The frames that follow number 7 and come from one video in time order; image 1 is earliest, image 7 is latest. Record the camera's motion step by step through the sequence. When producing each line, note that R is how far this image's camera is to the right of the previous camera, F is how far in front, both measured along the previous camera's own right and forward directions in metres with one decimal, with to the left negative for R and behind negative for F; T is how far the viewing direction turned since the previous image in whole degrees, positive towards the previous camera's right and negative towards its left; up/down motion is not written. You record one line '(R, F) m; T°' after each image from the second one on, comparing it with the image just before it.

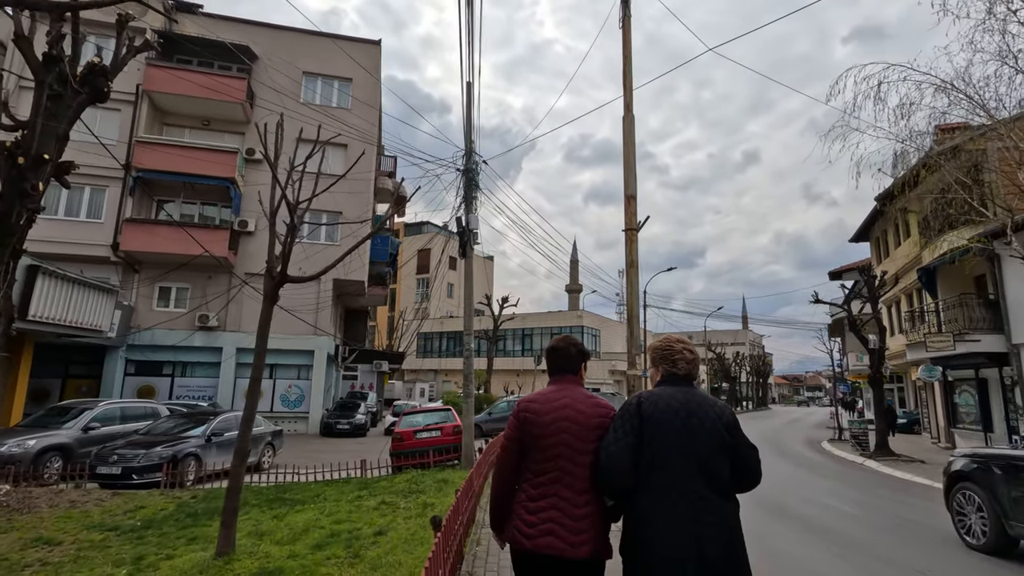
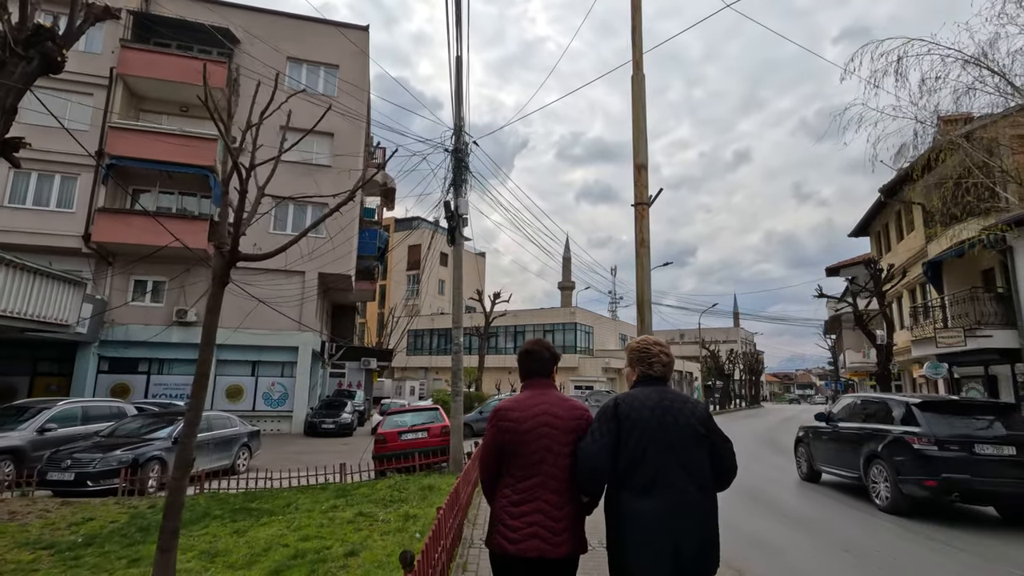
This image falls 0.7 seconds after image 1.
(0.0, +0.8) m; +1°
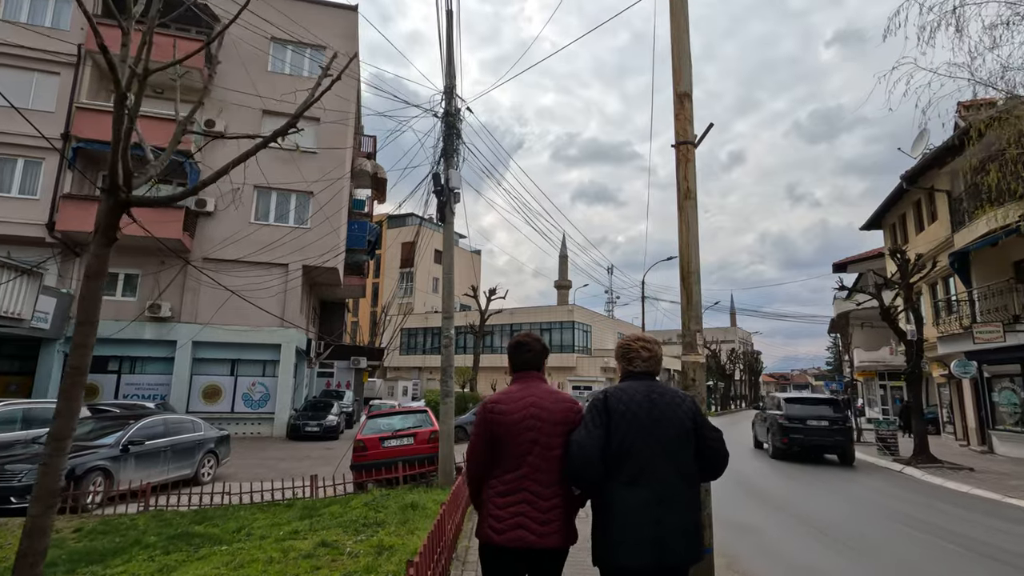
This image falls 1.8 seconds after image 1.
(-0.1, +1.3) m; +1°
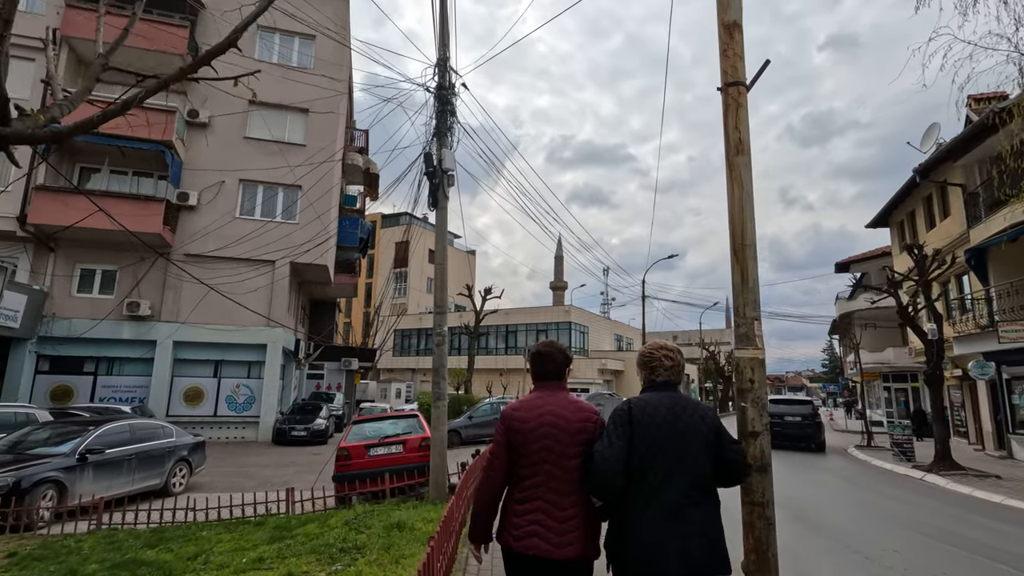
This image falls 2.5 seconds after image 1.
(-0.1, +0.8) m; +1°
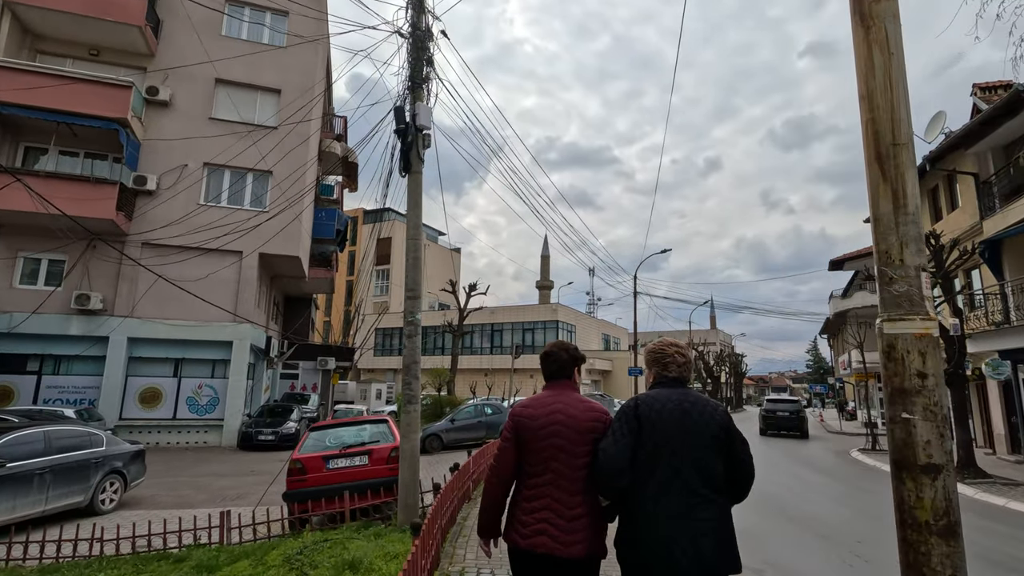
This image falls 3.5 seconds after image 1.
(0.0, +1.3) m; +2°
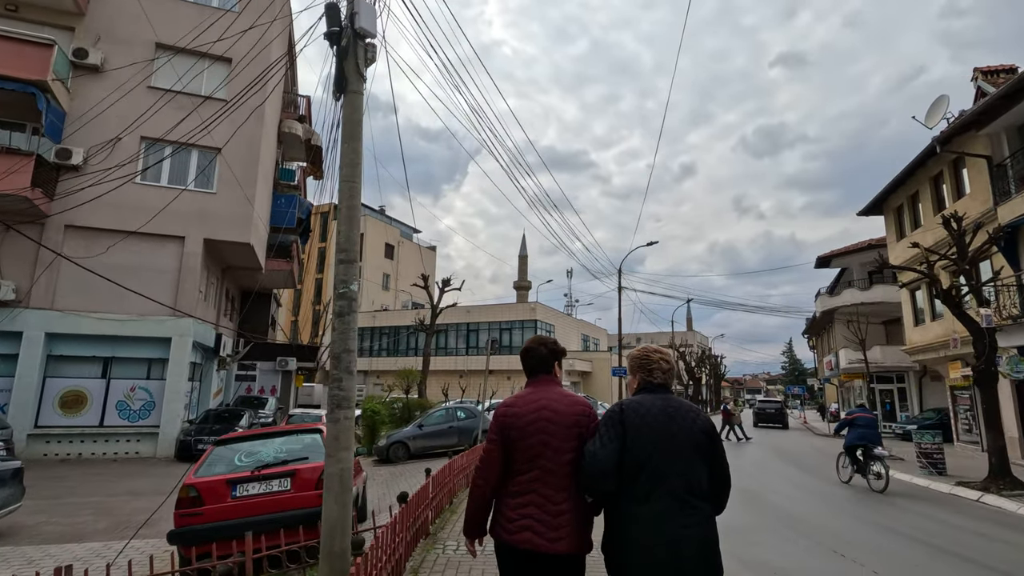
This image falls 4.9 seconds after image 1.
(0.0, +1.8) m; +2°
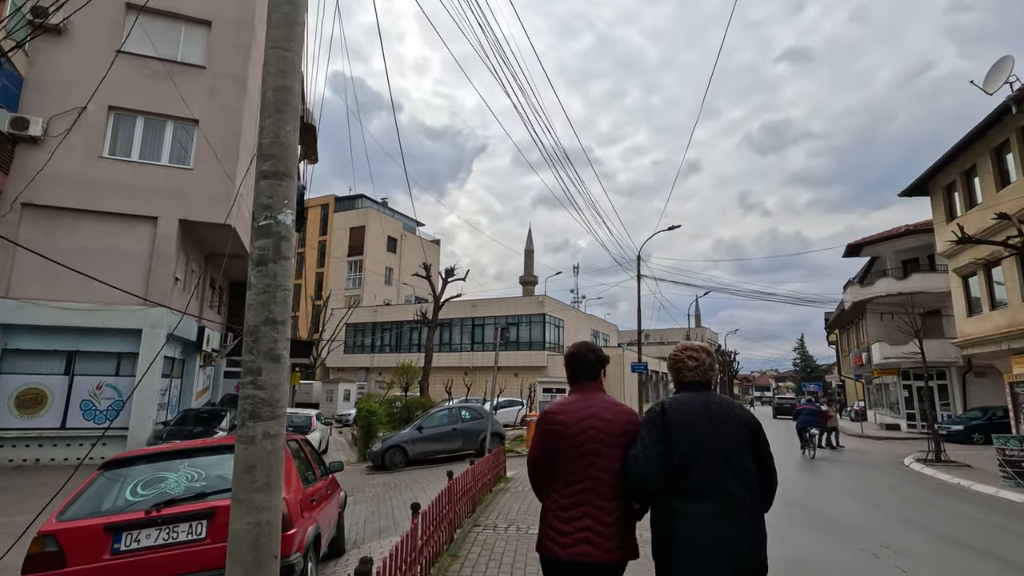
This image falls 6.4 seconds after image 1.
(-0.2, +1.9) m; -1°
